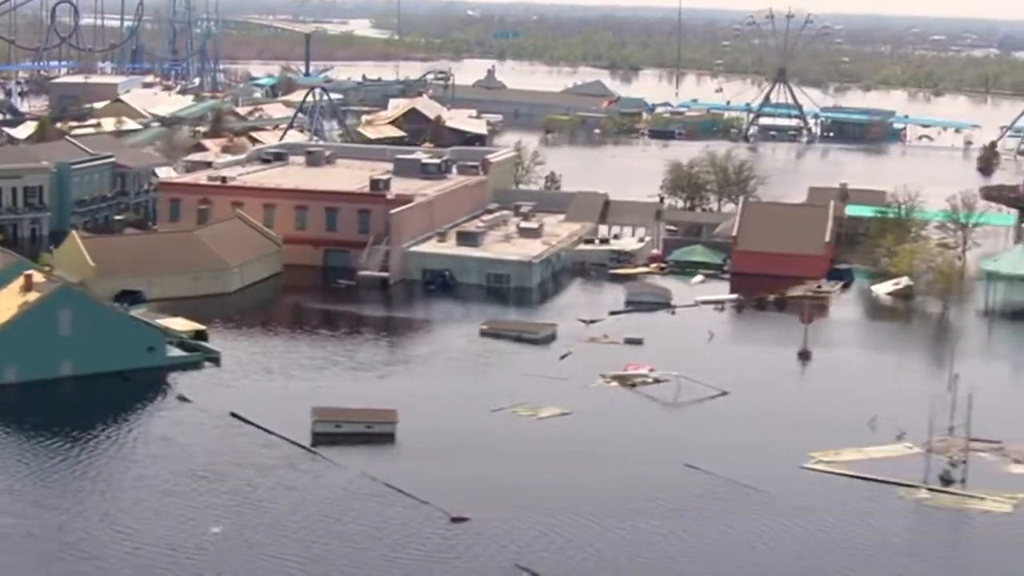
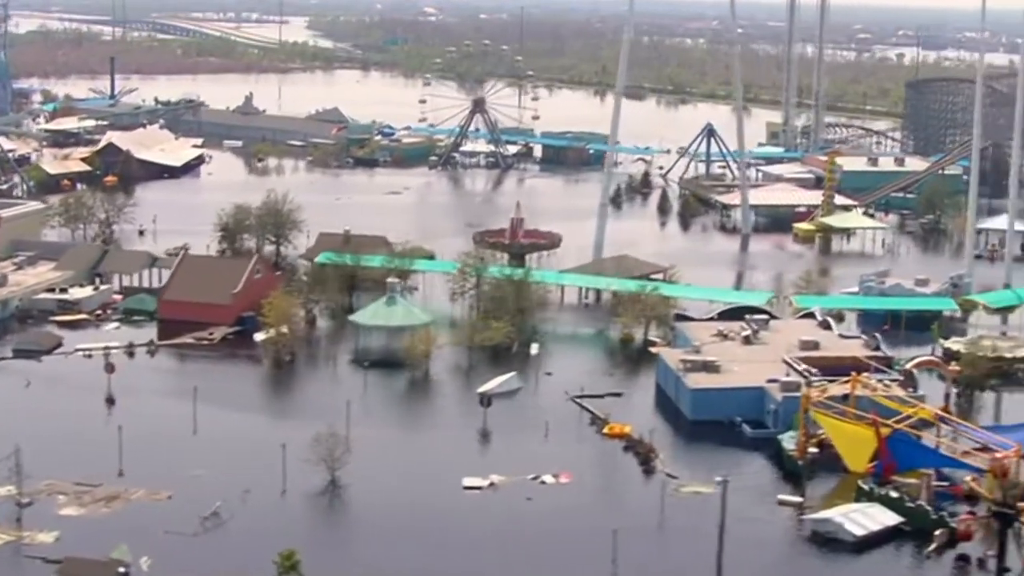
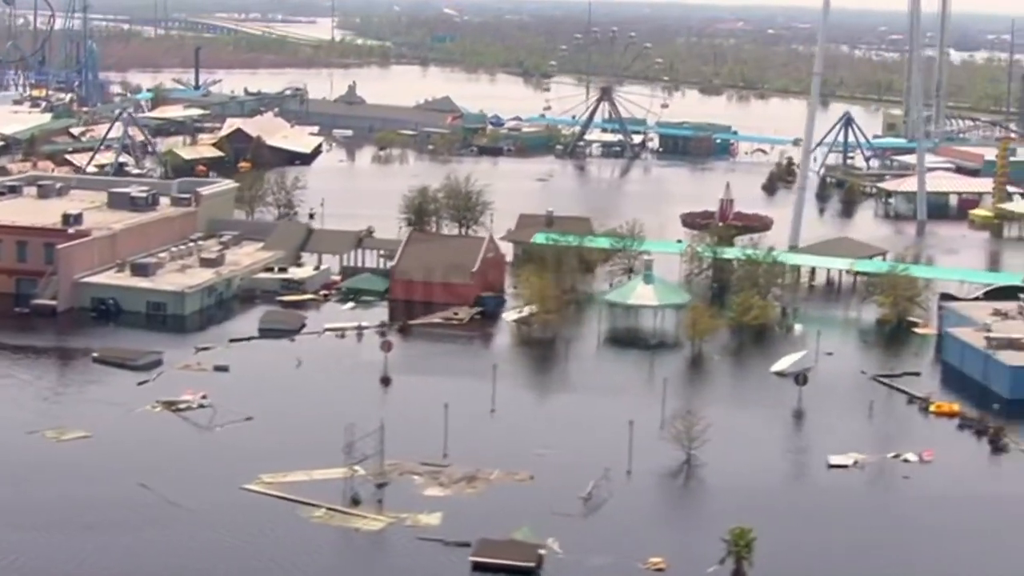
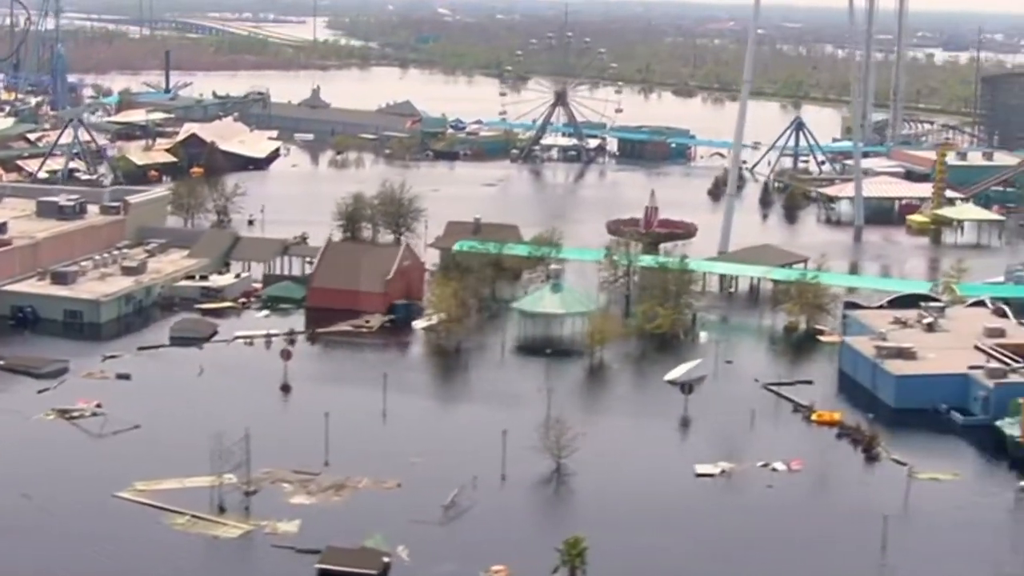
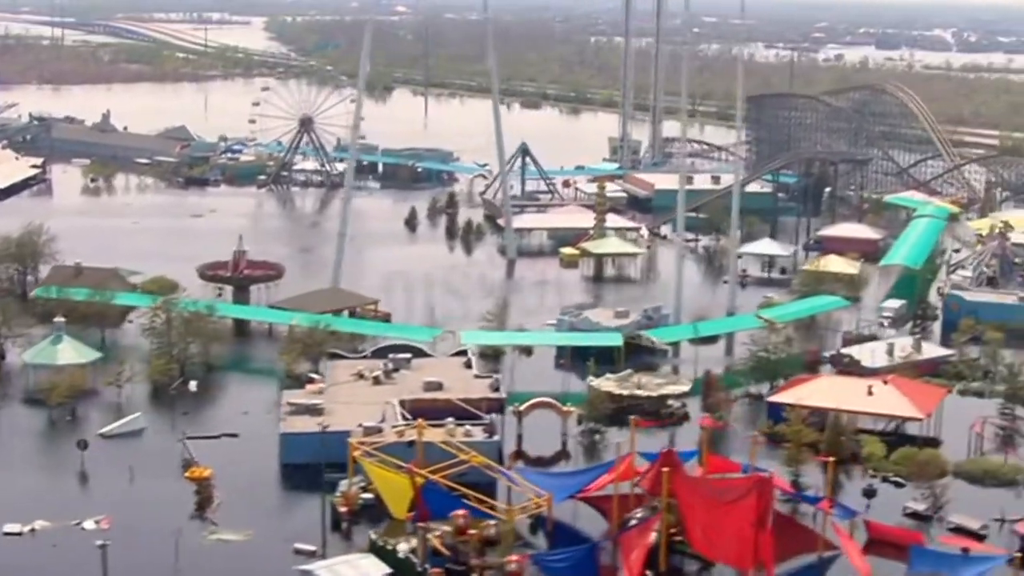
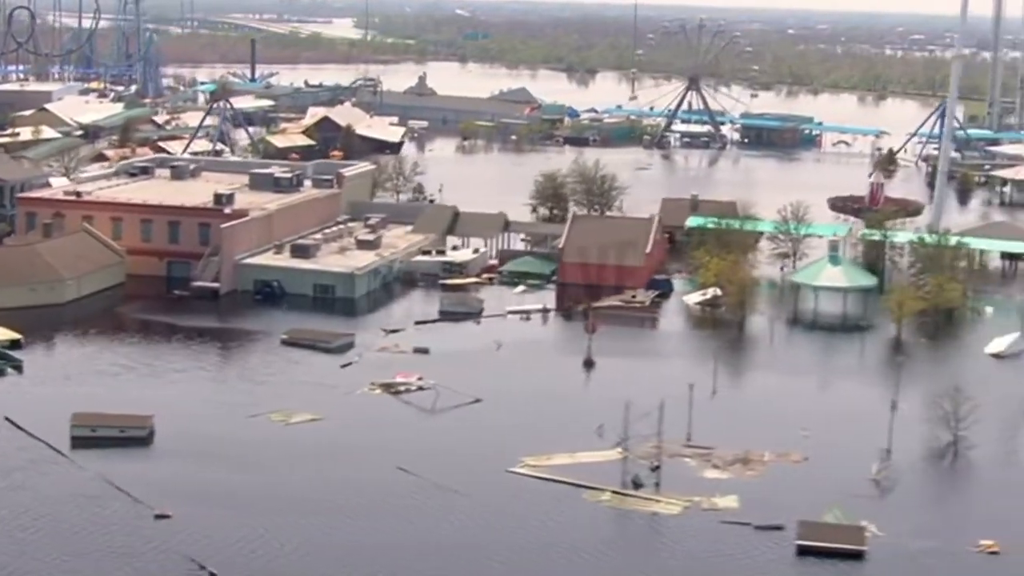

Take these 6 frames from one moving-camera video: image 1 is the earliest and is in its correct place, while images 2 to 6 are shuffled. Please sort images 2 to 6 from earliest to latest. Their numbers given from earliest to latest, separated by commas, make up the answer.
6, 3, 4, 2, 5
